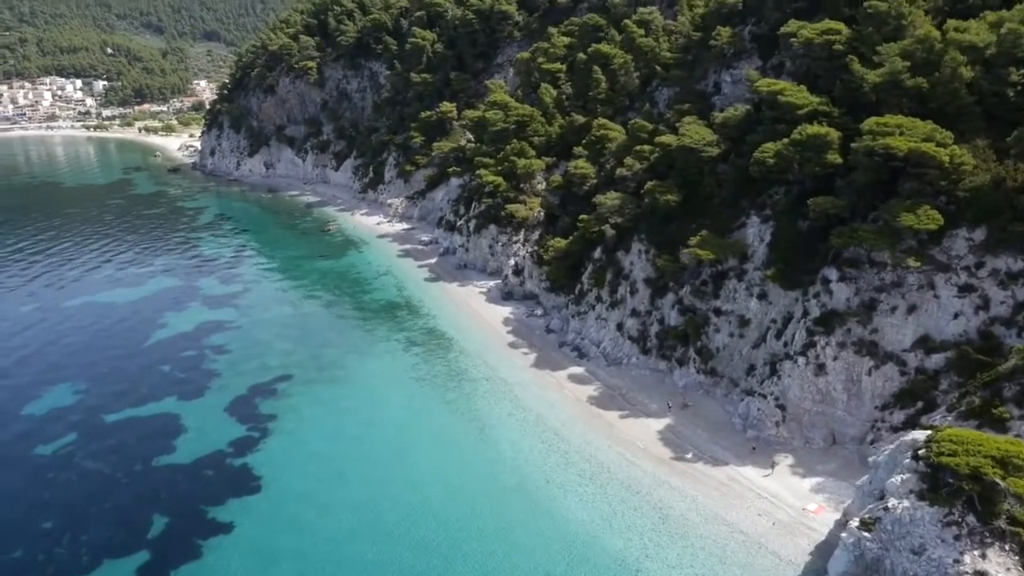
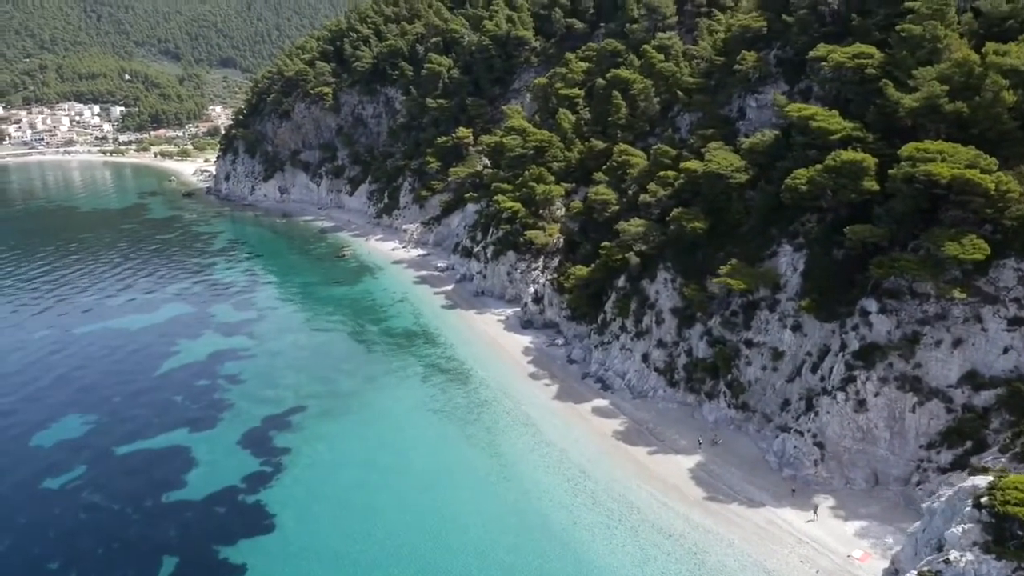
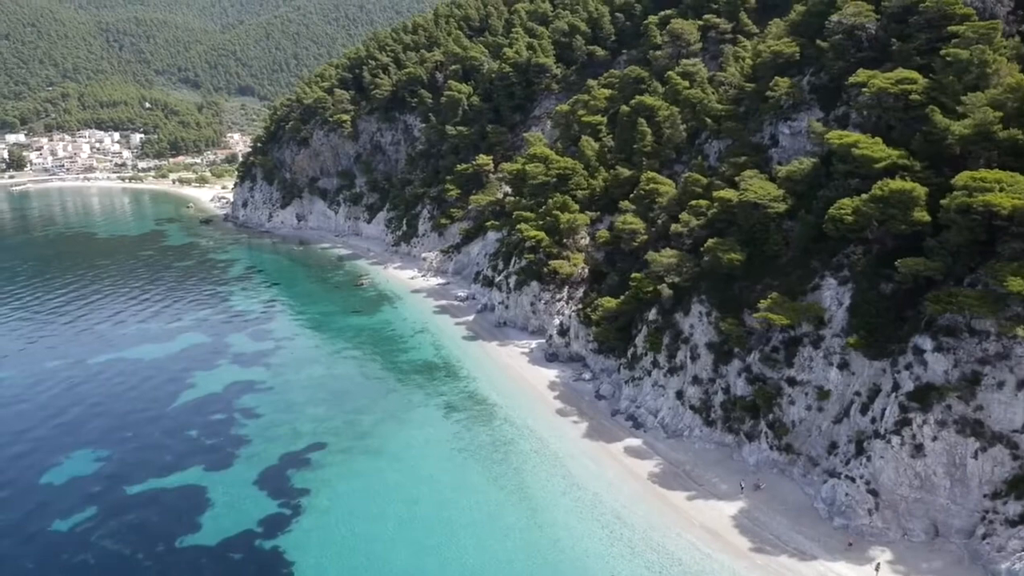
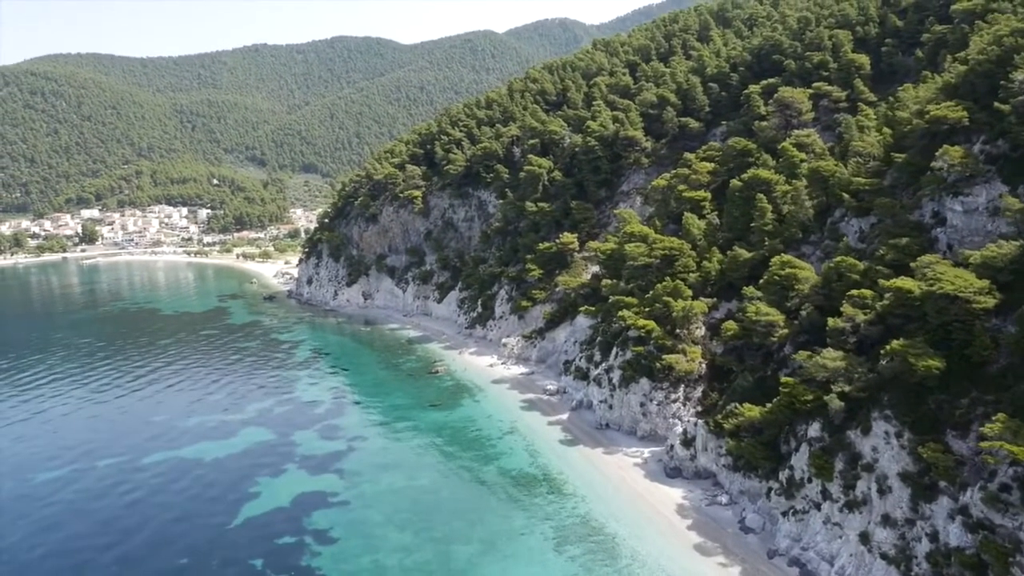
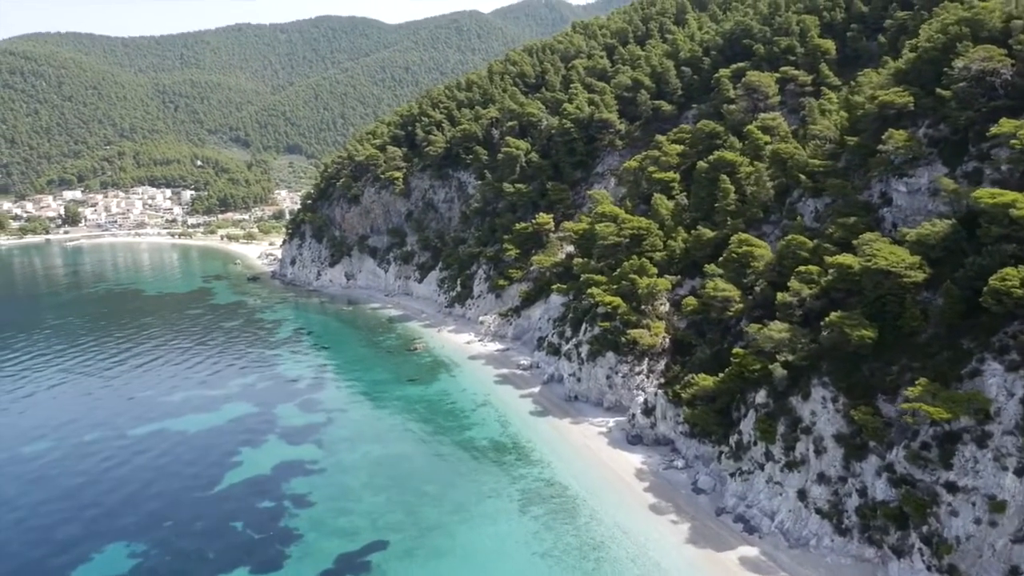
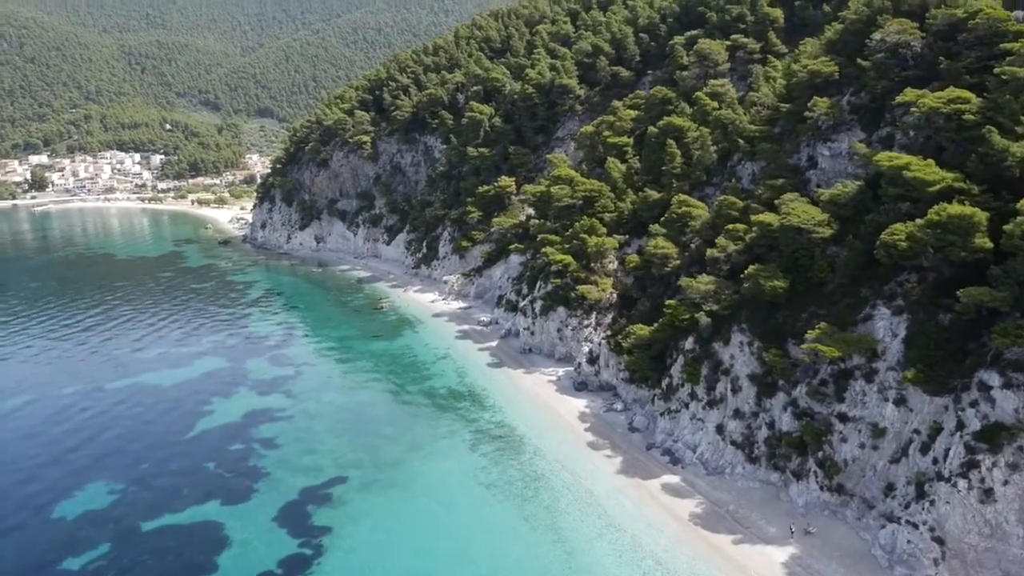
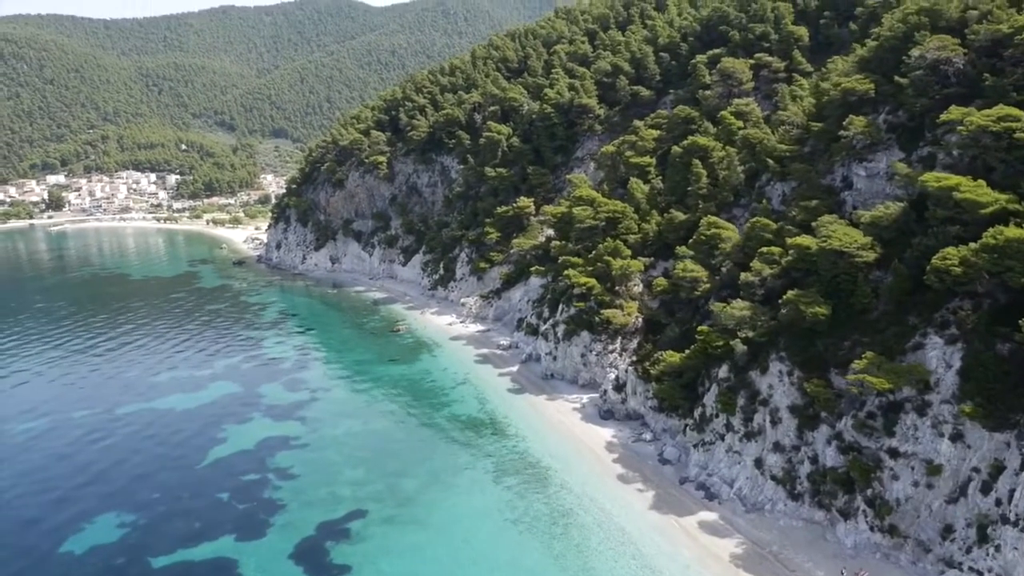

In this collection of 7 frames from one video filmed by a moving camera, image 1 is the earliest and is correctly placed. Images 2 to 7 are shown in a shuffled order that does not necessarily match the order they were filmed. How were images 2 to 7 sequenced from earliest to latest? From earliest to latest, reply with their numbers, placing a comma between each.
2, 3, 6, 7, 5, 4
